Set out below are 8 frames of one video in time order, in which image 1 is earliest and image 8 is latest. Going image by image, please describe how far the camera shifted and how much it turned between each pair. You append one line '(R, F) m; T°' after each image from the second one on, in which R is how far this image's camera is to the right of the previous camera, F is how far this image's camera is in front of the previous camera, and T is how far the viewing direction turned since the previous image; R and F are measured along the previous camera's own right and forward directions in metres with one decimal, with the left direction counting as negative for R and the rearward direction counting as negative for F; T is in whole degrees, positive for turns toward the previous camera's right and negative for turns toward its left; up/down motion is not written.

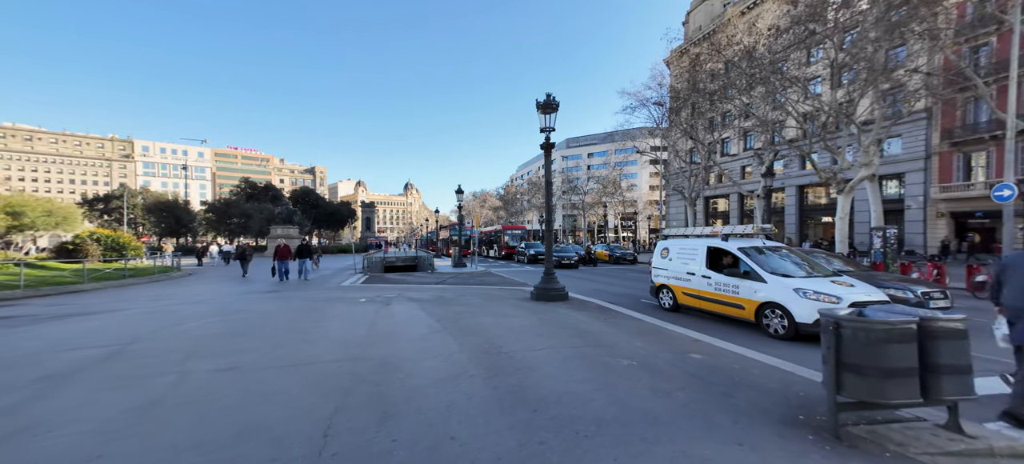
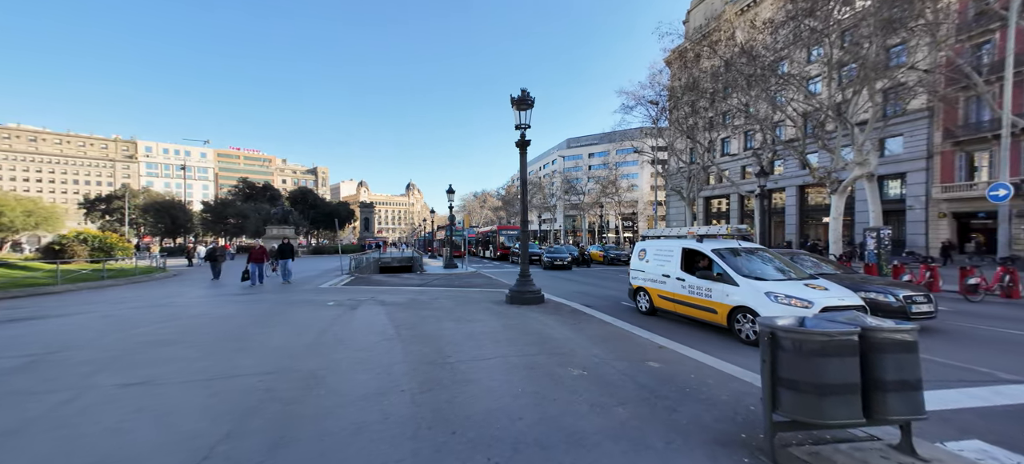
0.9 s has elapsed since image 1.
(+0.8, +0.3) m; 0°
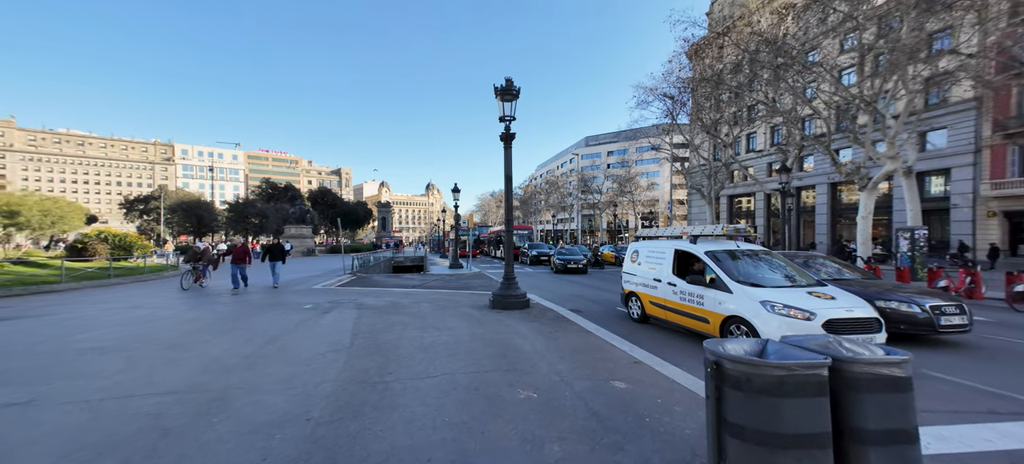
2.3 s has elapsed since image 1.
(+0.9, +0.6) m; -3°
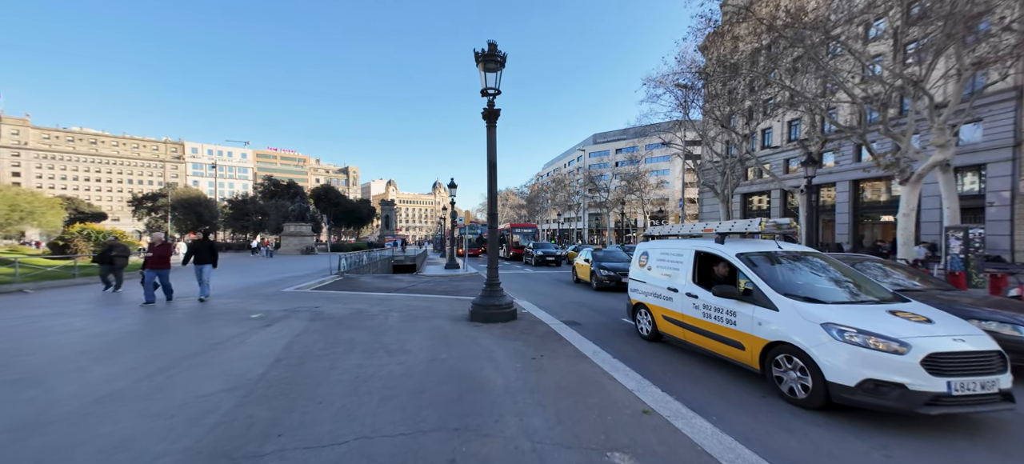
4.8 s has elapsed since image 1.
(+0.5, +1.5) m; -1°
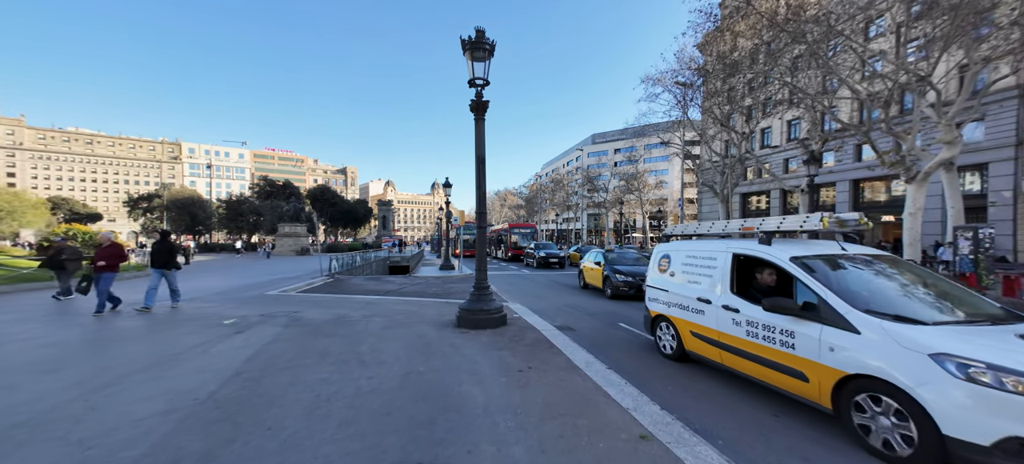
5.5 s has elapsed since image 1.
(+0.2, +0.5) m; 0°
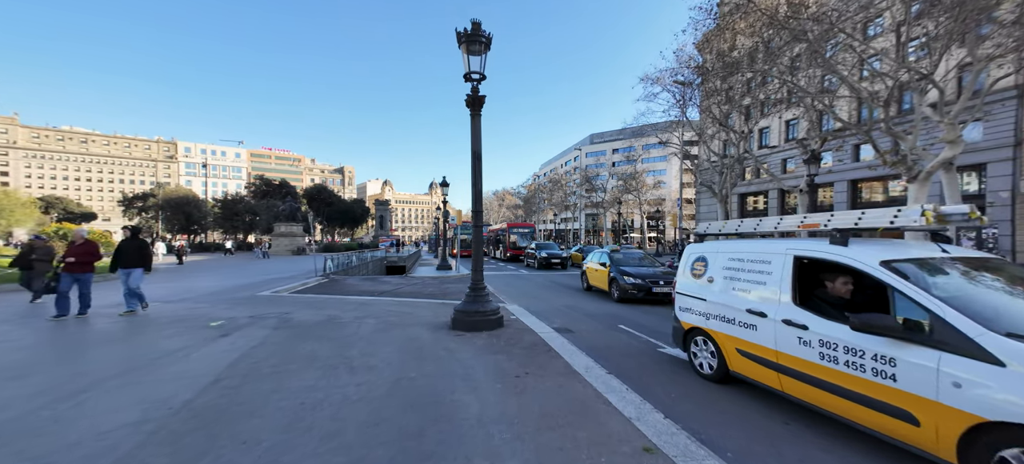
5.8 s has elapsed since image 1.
(0.0, +0.2) m; 0°
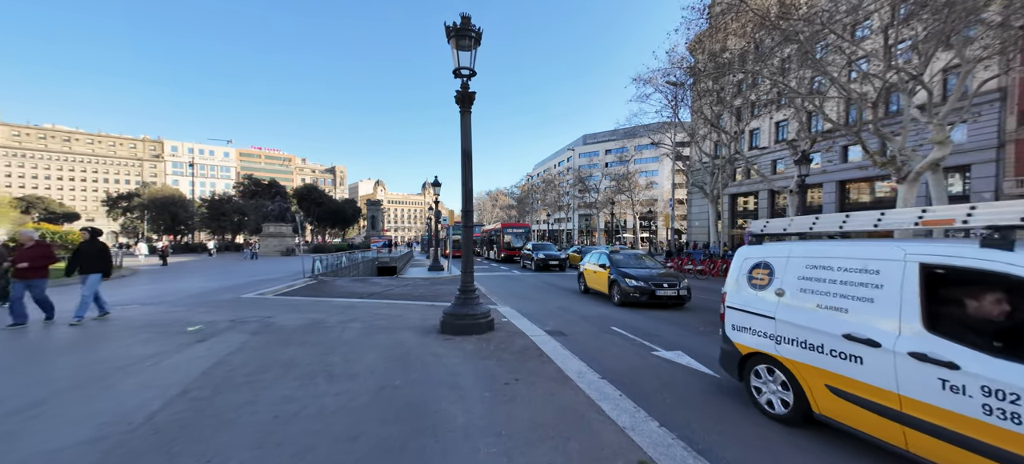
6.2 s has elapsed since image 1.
(0.0, +0.2) m; +1°
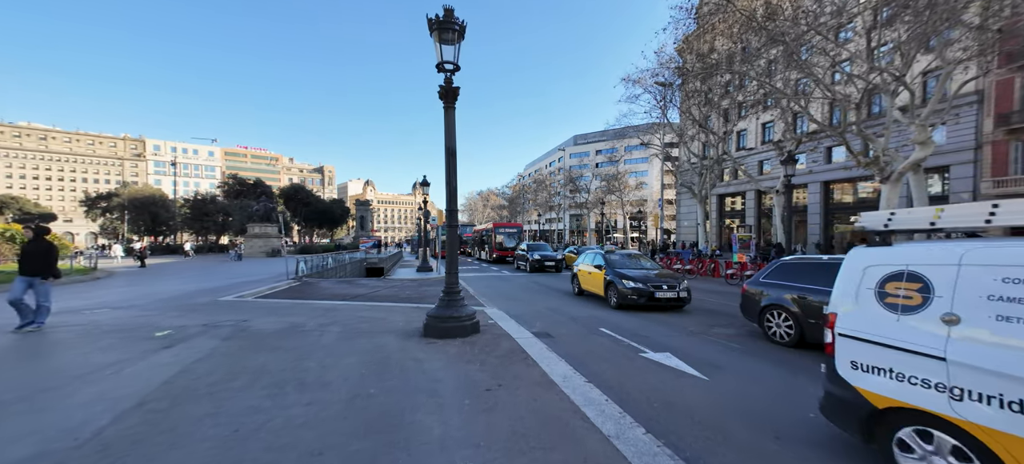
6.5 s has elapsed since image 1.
(+0.1, +0.2) m; +1°
